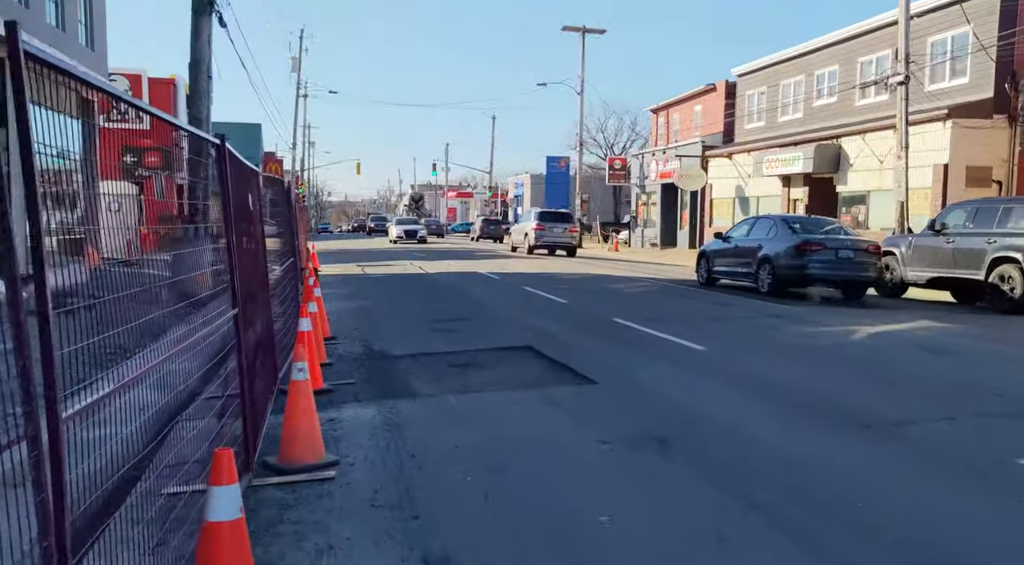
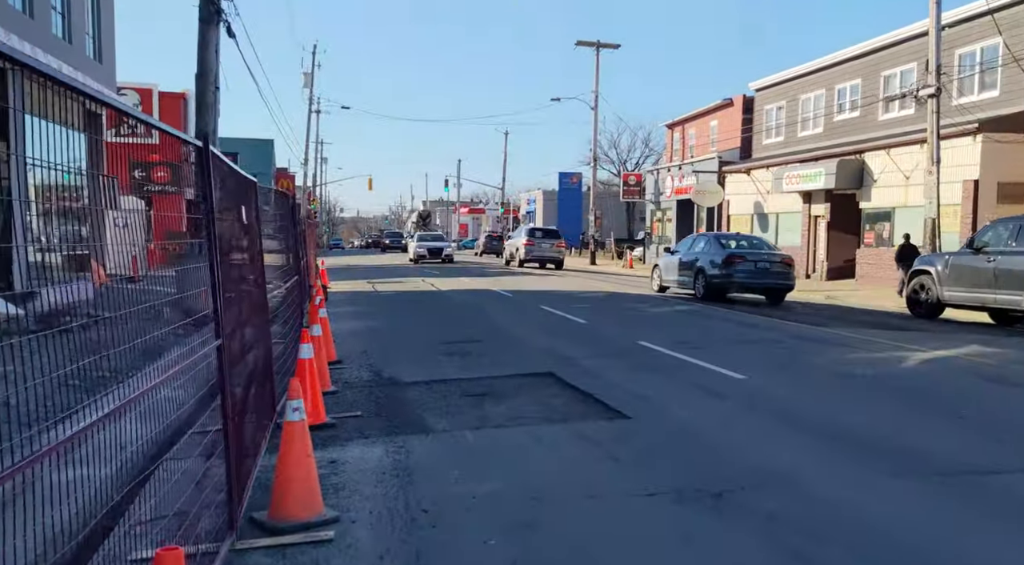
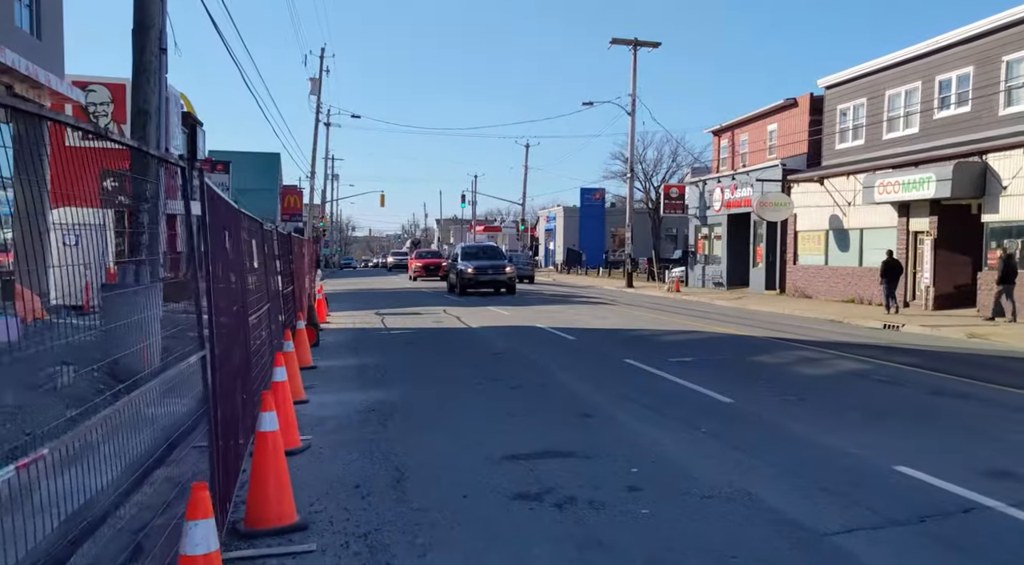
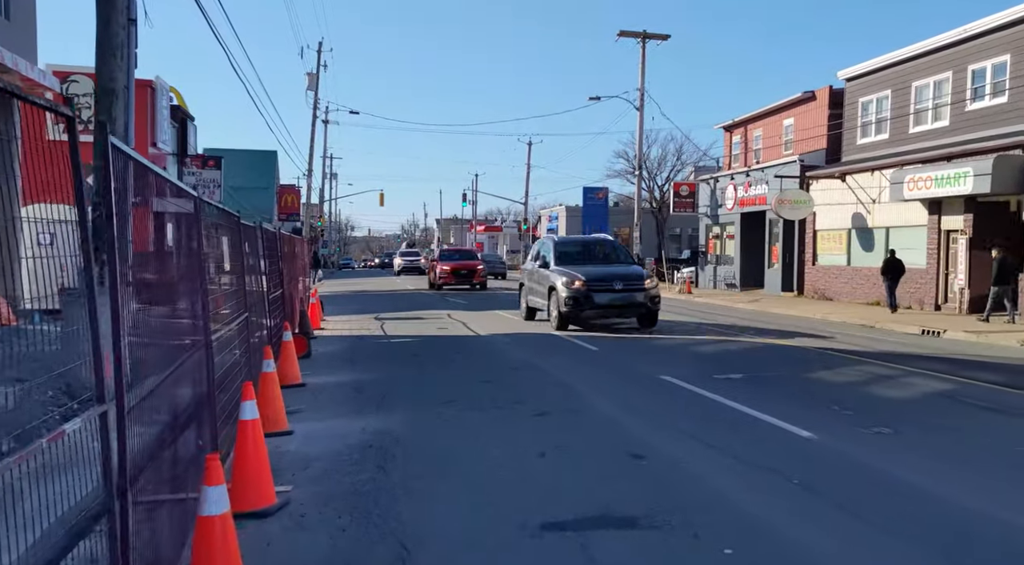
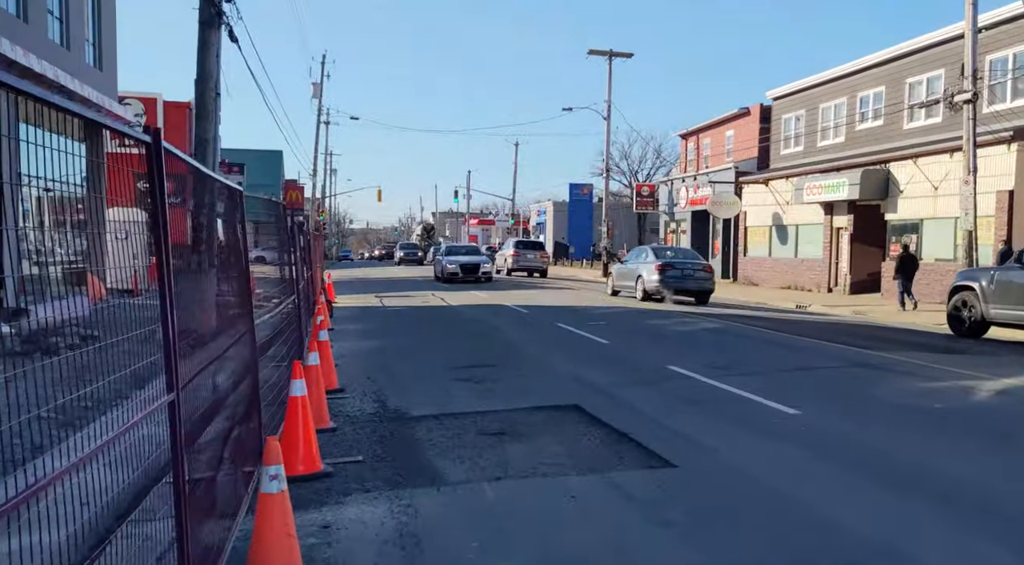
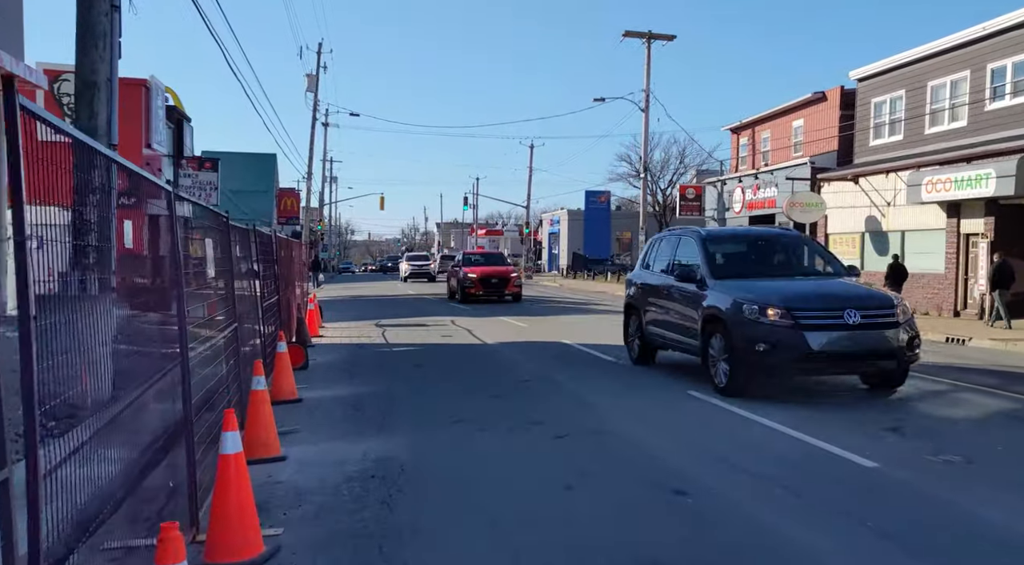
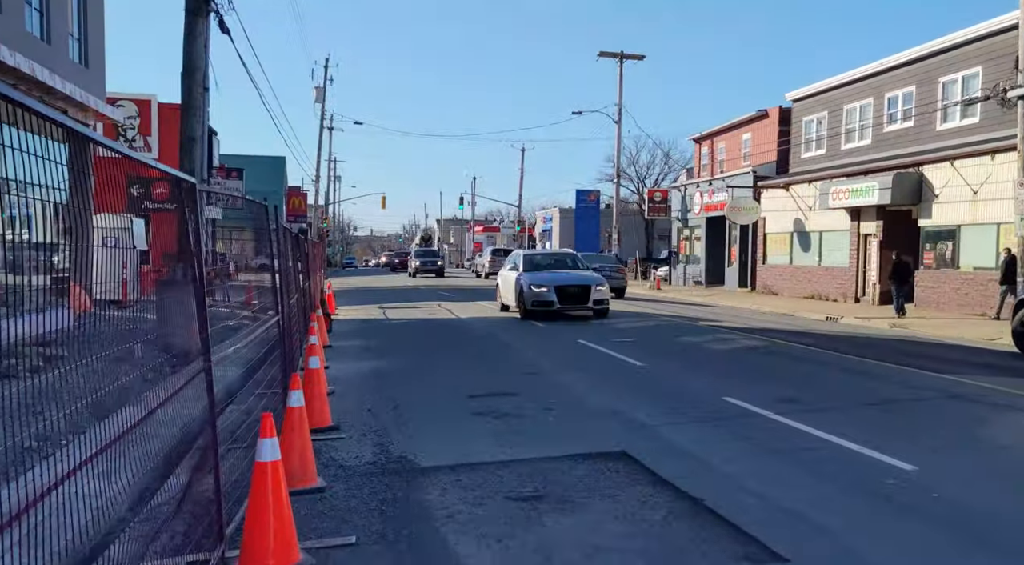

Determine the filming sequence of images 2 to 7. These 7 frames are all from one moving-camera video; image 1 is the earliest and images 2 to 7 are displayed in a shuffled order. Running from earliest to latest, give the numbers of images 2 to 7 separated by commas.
2, 5, 7, 3, 4, 6
